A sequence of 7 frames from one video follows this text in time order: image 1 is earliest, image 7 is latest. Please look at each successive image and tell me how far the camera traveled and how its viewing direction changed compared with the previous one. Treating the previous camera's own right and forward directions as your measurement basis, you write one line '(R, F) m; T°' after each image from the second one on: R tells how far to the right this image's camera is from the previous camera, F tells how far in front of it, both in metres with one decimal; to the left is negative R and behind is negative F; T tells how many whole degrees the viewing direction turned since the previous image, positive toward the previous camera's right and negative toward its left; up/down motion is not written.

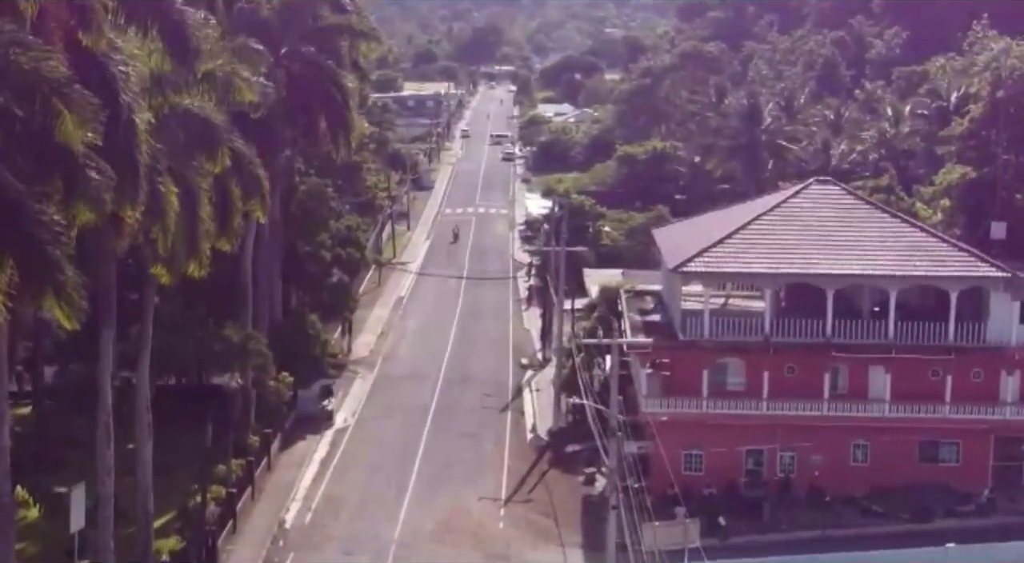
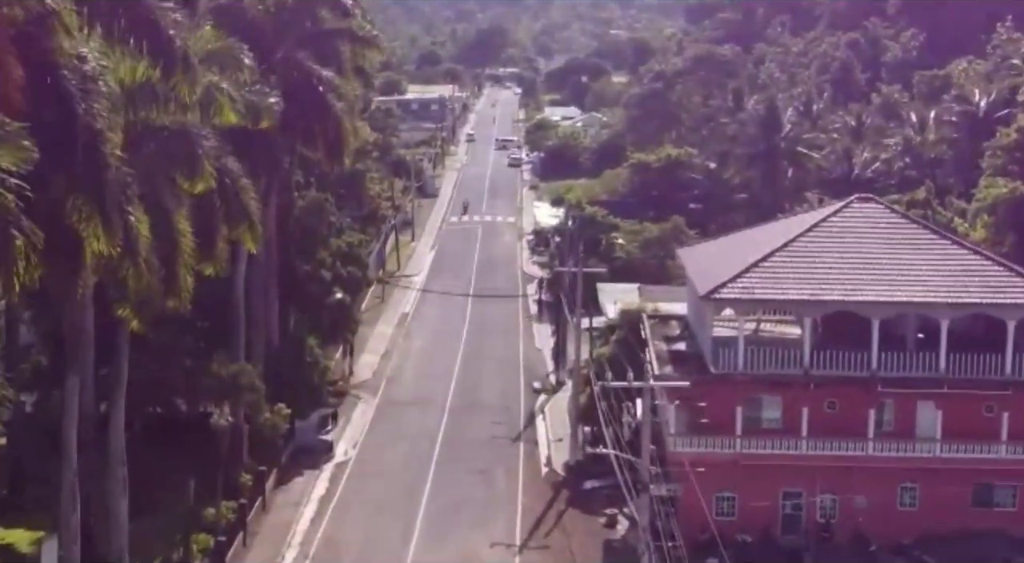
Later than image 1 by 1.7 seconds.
(-0.3, +3.1) m; 0°
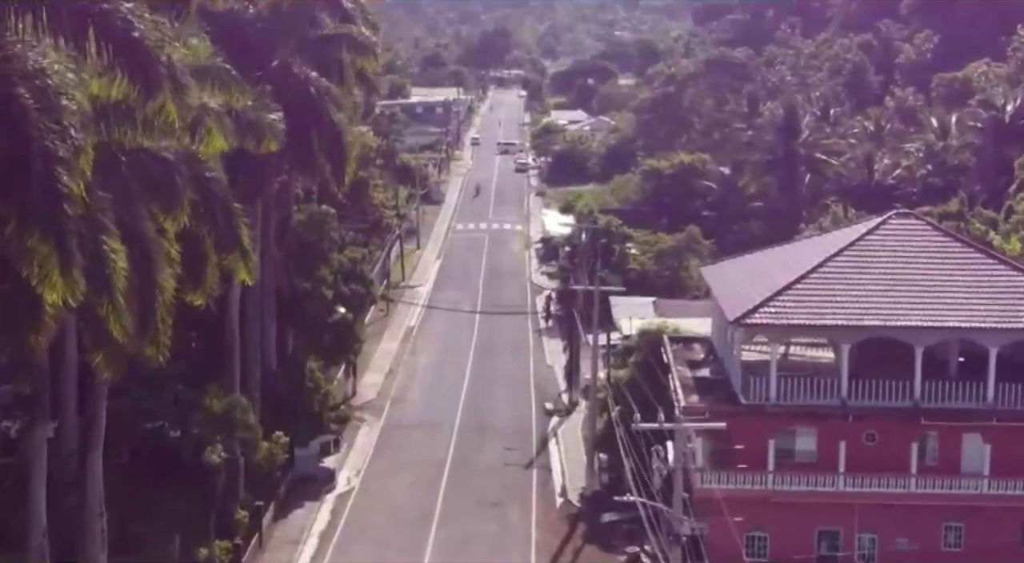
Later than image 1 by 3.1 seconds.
(-0.2, +2.4) m; 0°
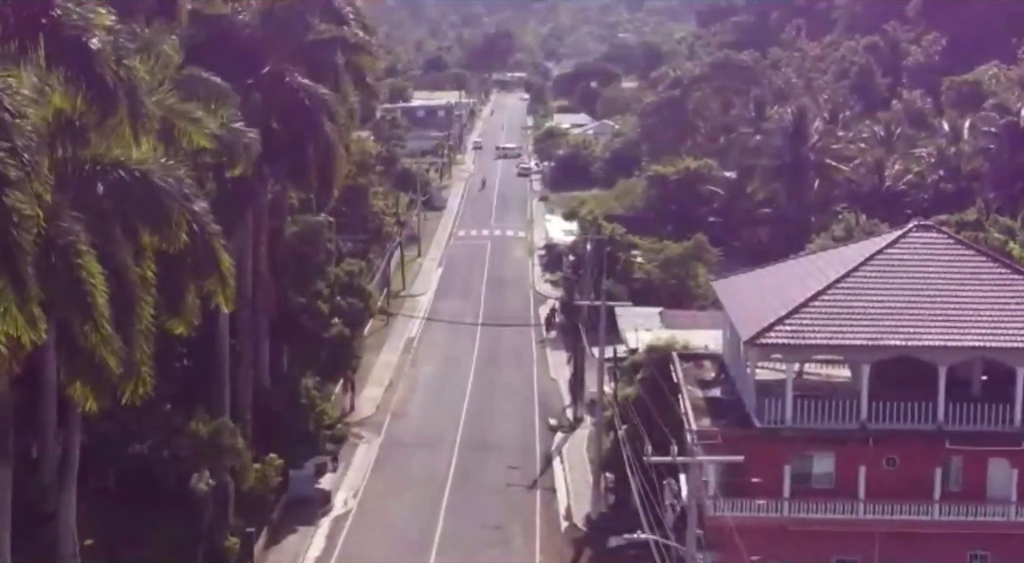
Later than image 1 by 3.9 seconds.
(0.0, +1.5) m; 0°
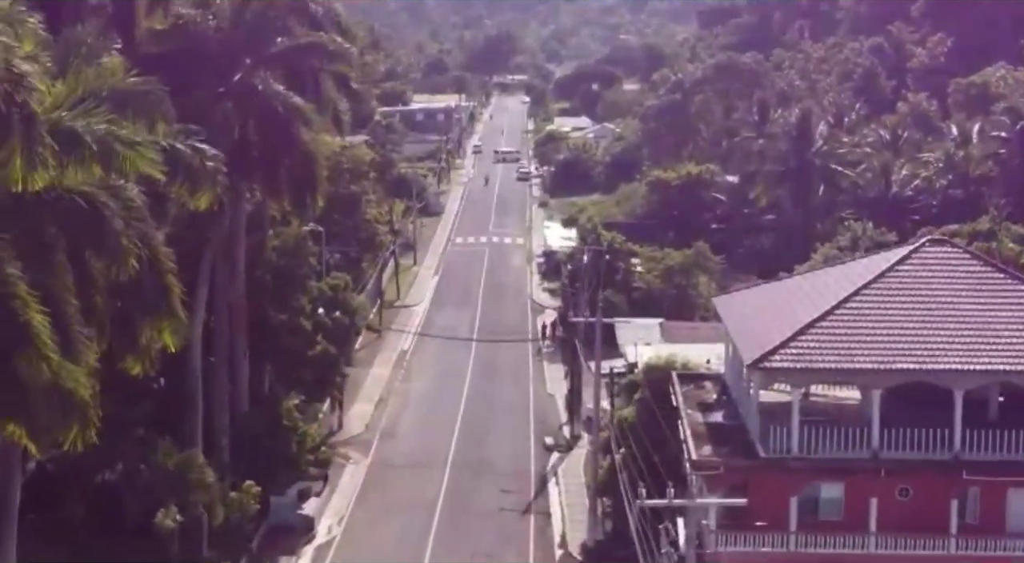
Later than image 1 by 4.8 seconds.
(+0.3, +1.8) m; 0°
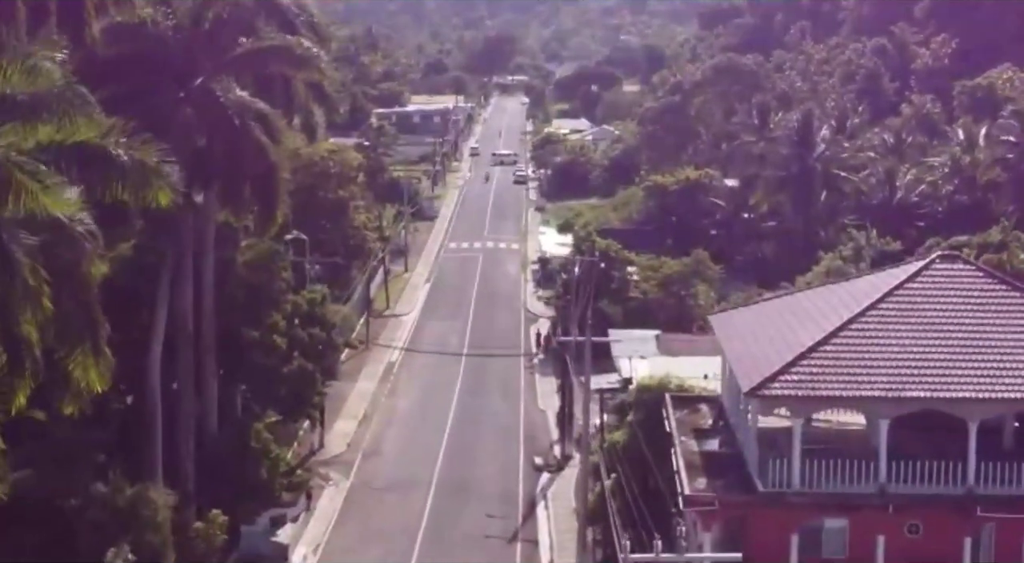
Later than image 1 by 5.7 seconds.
(+0.4, +2.0) m; 0°
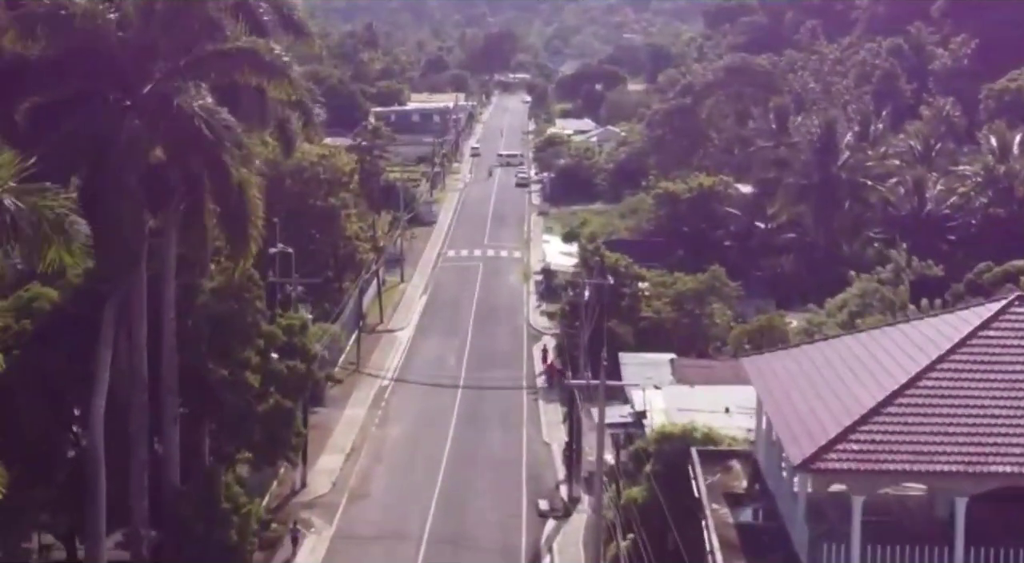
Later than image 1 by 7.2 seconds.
(-0.1, +4.2) m; 0°
